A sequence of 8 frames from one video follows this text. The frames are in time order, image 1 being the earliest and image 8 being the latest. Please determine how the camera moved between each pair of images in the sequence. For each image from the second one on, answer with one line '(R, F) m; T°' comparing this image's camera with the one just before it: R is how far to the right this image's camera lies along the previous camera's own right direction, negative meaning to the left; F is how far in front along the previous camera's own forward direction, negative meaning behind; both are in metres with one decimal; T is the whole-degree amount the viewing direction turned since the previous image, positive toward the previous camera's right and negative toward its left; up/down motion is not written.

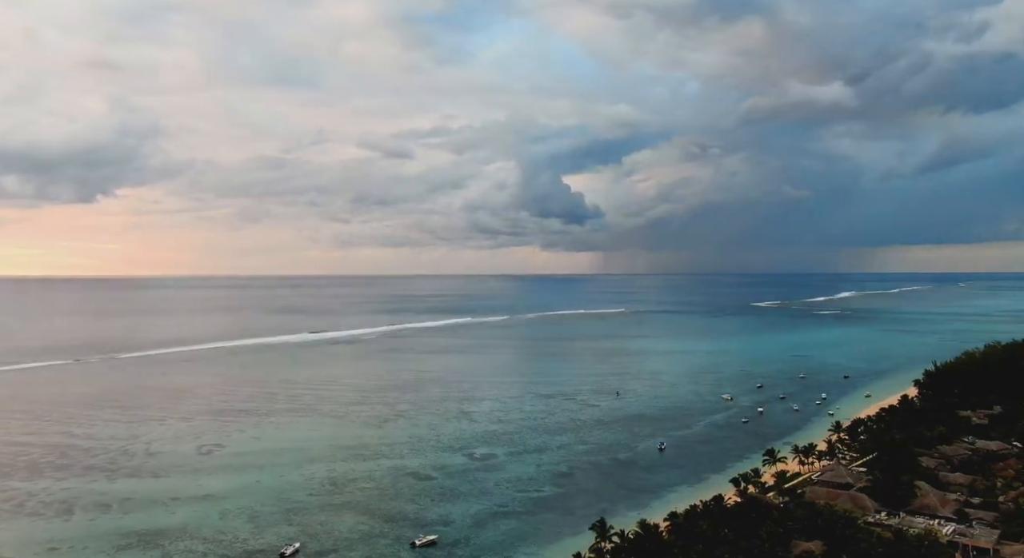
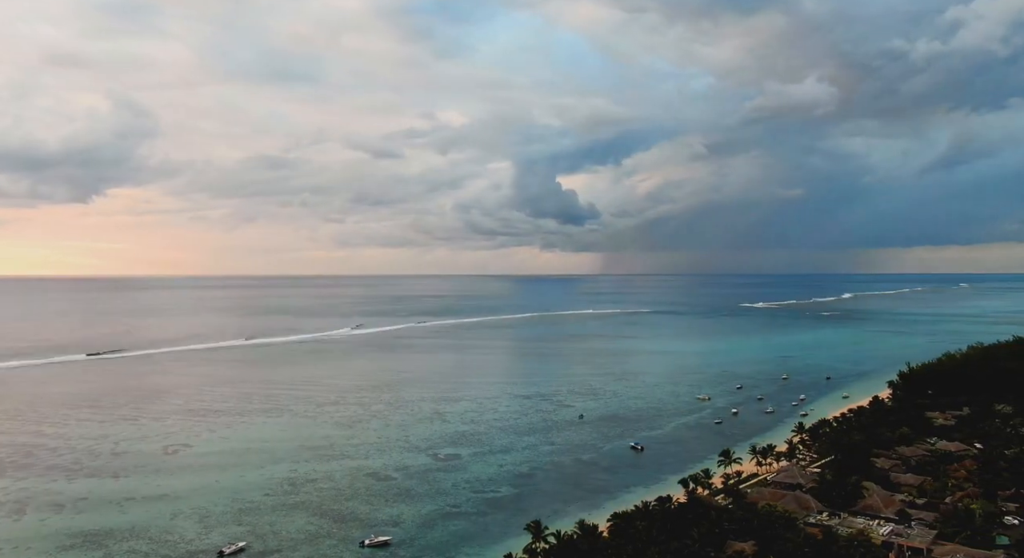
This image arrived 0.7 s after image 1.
(+1.6, -0.1) m; 0°
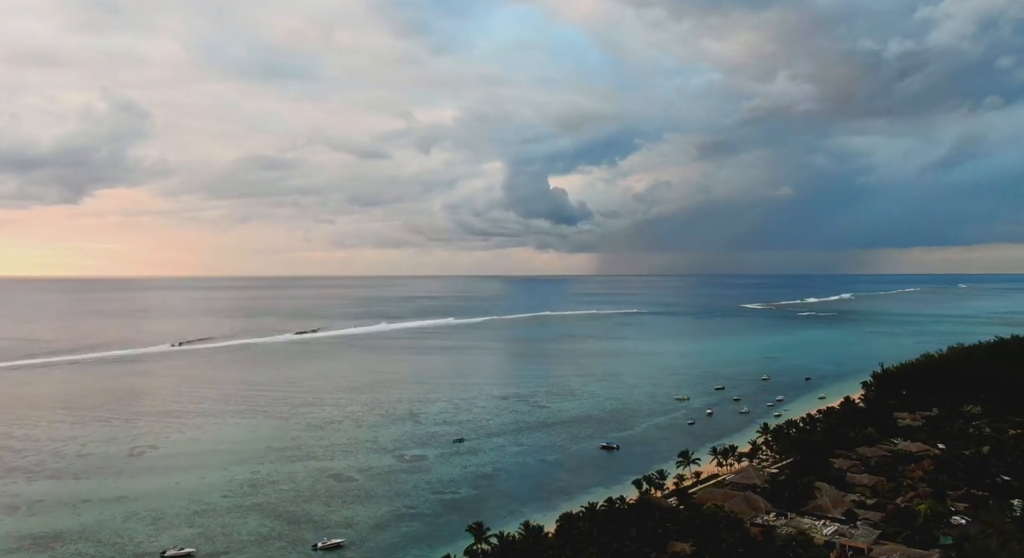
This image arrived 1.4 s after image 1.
(+1.4, 0.0) m; 0°
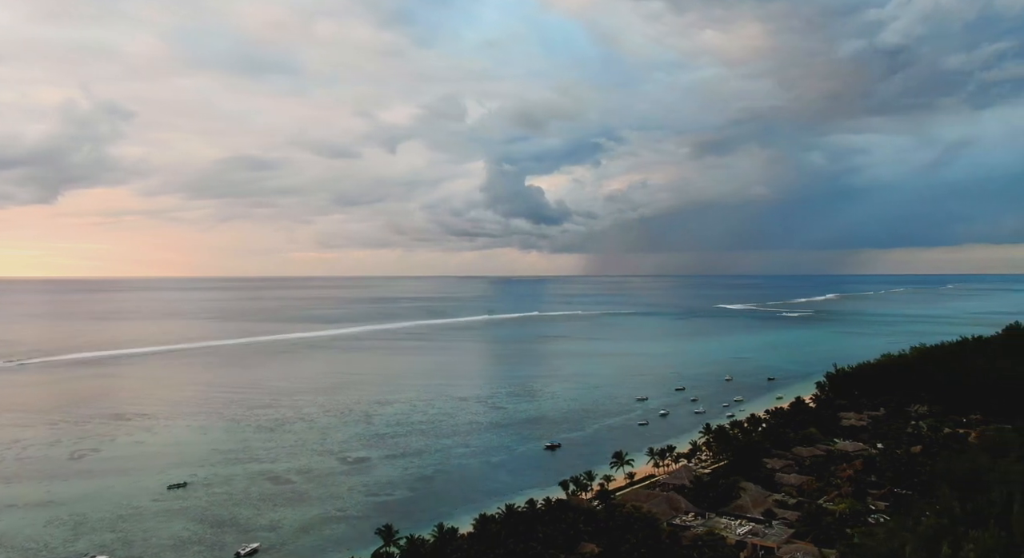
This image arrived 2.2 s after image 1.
(+2.0, 0.0) m; +1°
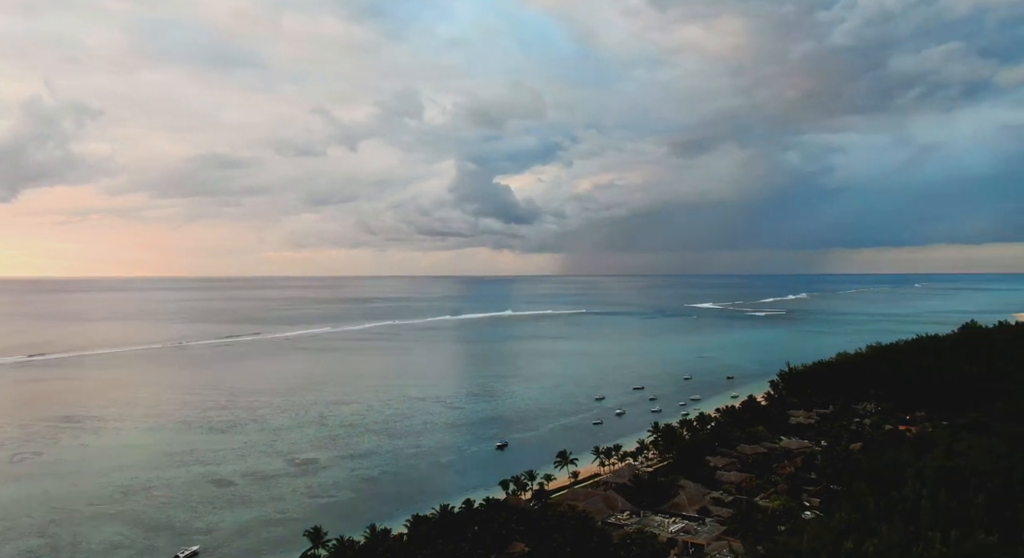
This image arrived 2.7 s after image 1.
(+1.1, 0.0) m; +2°
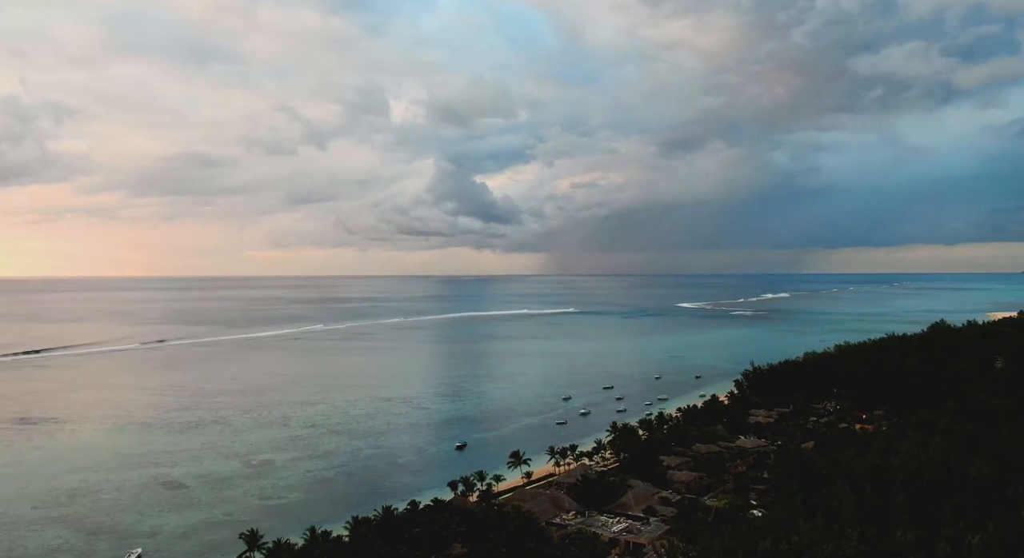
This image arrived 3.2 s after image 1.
(+1.1, +0.1) m; +1°
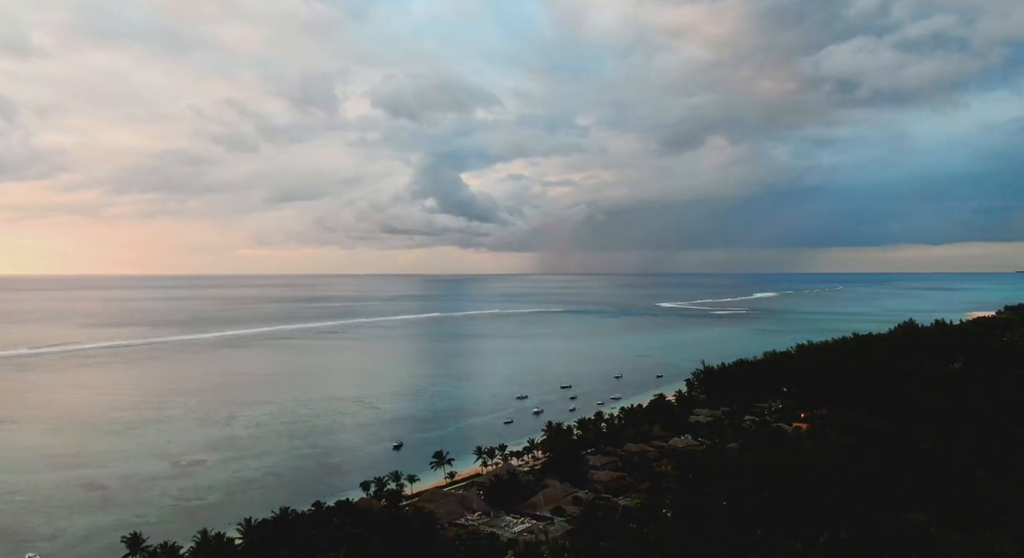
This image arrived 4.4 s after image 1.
(+2.4, +0.2) m; +1°
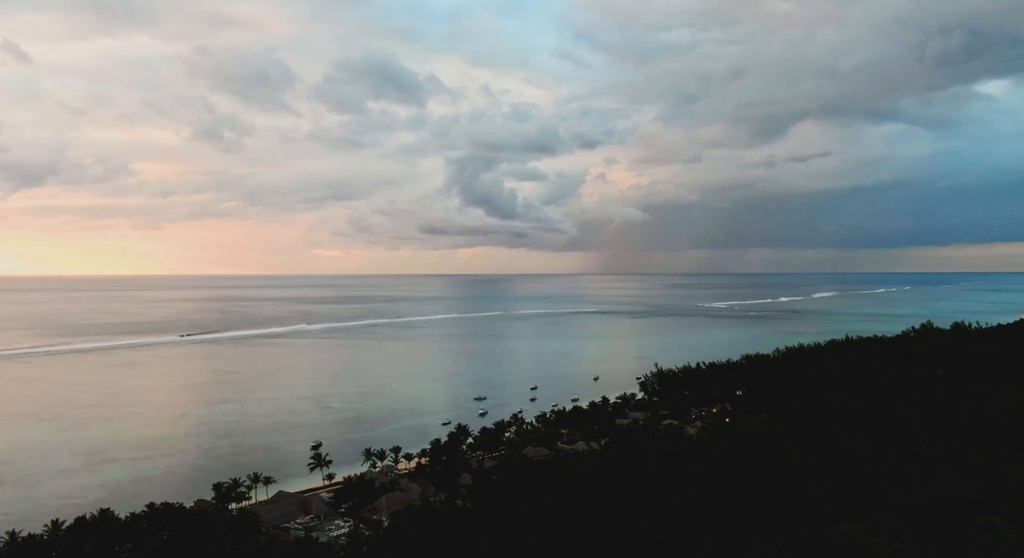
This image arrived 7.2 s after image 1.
(+6.1, +0.8) m; -4°
